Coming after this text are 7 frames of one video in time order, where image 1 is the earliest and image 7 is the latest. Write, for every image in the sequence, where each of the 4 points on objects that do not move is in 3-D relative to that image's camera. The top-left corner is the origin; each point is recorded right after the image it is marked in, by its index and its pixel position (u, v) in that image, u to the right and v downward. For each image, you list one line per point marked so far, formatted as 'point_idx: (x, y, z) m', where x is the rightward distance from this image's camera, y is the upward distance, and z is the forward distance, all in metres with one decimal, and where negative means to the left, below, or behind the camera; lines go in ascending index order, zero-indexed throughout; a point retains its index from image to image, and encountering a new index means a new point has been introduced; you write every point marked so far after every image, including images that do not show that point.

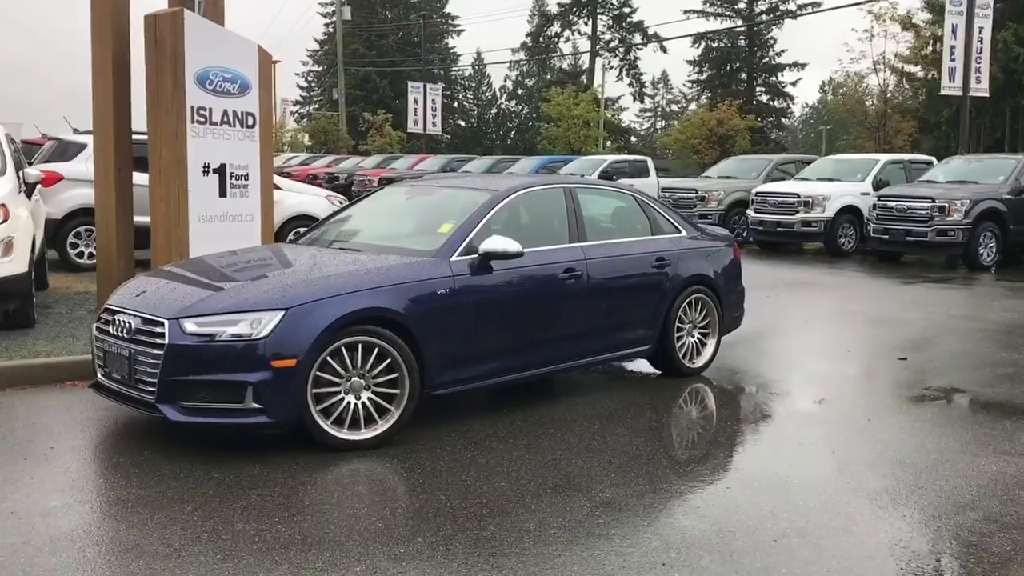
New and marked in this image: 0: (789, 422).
0: (+1.8, -0.9, +6.4) m
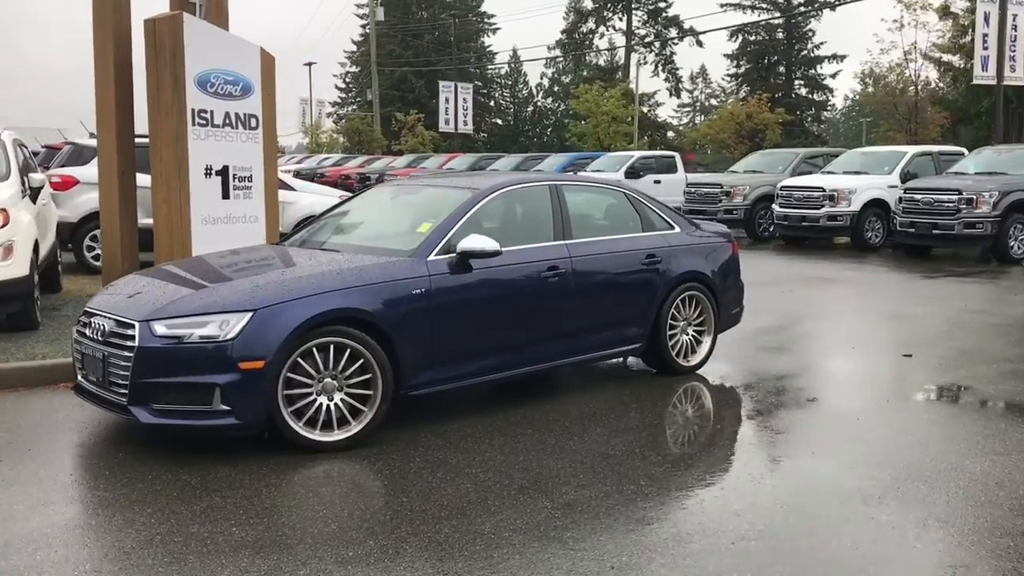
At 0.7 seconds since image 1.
0: (+1.6, -0.8, +6.3) m
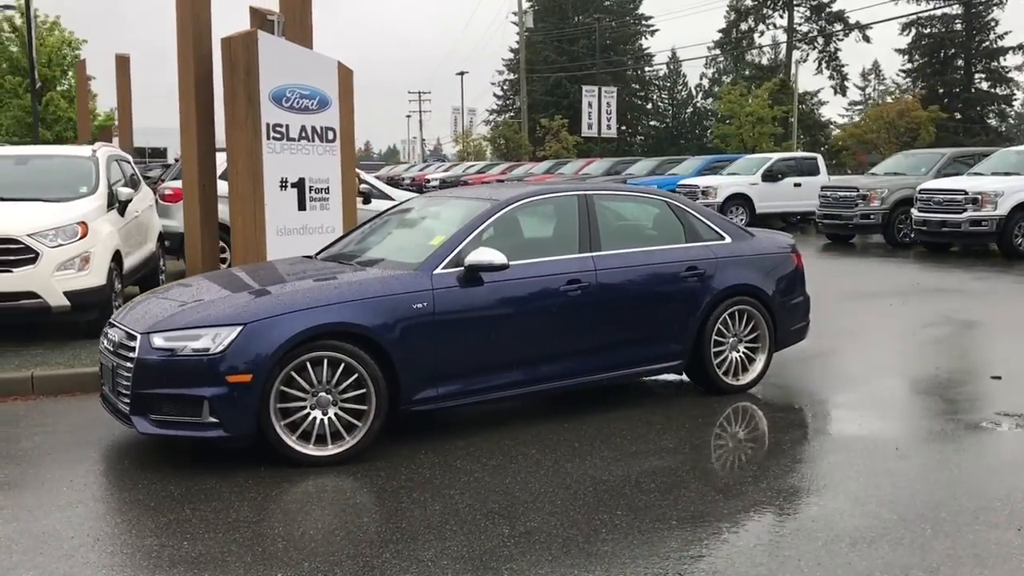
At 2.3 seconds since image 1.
0: (+1.7, -0.9, +5.8) m
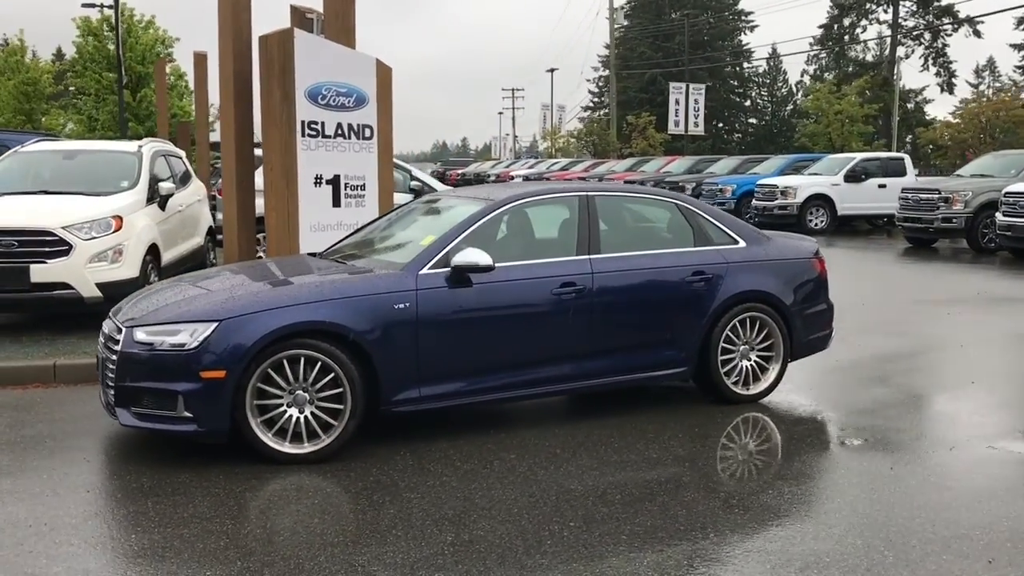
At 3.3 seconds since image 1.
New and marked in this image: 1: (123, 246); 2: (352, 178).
0: (+1.6, -1.0, +5.5) m
1: (-3.3, +0.4, +8.4) m
2: (-1.6, +1.1, +9.8) m
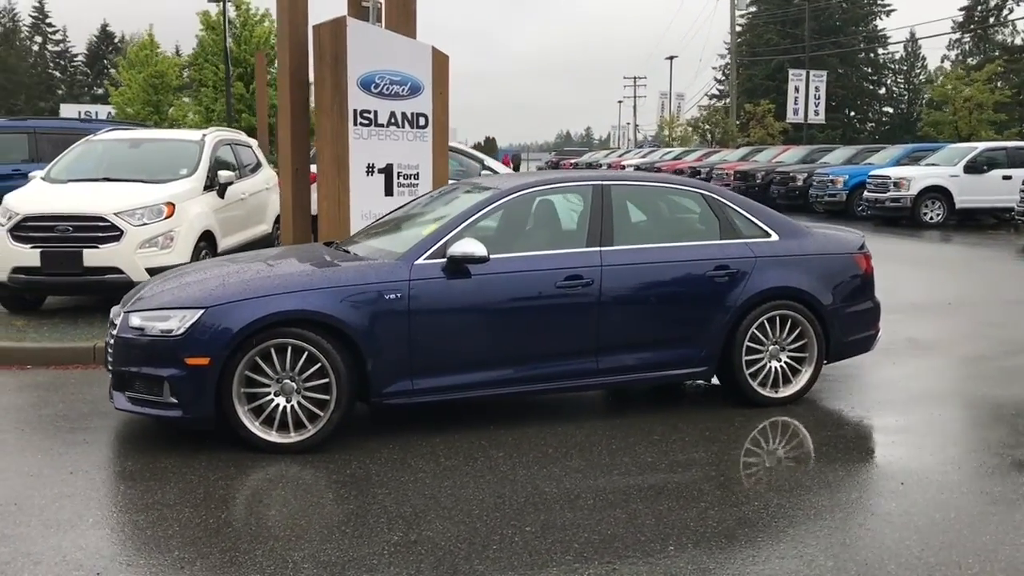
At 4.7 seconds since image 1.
0: (+1.5, -1.0, +5.2) m
1: (-2.9, +0.5, +8.6) m
2: (-1.0, +1.2, +9.7) m
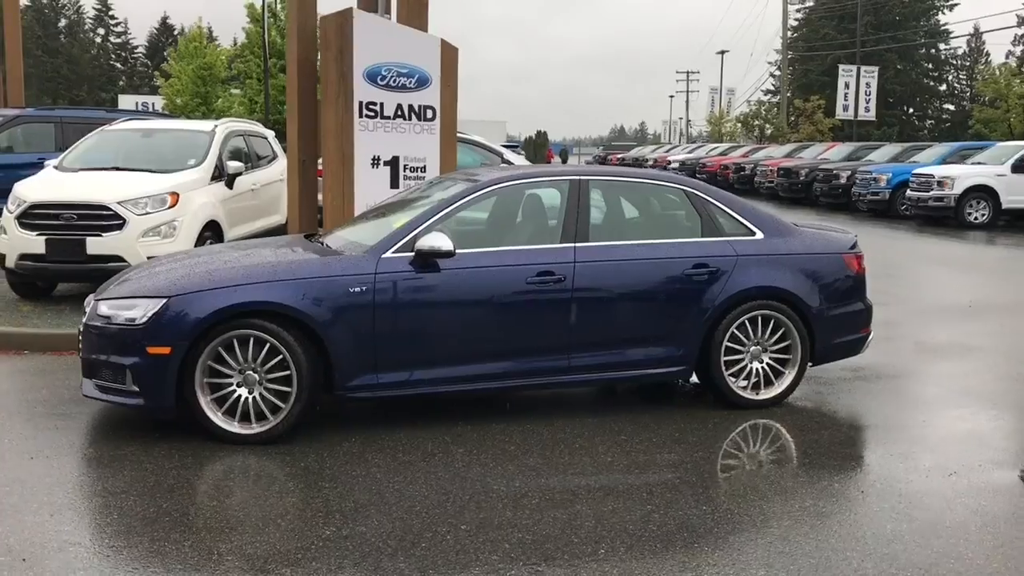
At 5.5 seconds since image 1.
0: (+1.3, -1.0, +5.0) m
1: (-2.9, +0.6, +8.7) m
2: (-1.0, +1.3, +9.7) m
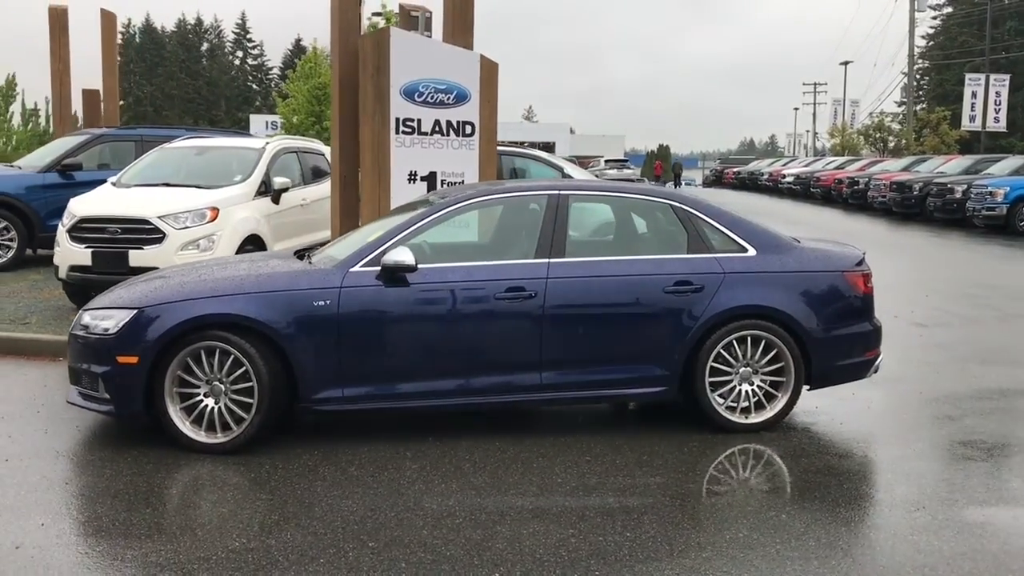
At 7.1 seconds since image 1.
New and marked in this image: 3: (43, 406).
0: (+1.0, -1.1, +4.8) m
1: (-2.7, +0.5, +9.0) m
2: (-0.6, +1.1, +9.7) m
3: (-3.0, -0.8, +6.5) m
